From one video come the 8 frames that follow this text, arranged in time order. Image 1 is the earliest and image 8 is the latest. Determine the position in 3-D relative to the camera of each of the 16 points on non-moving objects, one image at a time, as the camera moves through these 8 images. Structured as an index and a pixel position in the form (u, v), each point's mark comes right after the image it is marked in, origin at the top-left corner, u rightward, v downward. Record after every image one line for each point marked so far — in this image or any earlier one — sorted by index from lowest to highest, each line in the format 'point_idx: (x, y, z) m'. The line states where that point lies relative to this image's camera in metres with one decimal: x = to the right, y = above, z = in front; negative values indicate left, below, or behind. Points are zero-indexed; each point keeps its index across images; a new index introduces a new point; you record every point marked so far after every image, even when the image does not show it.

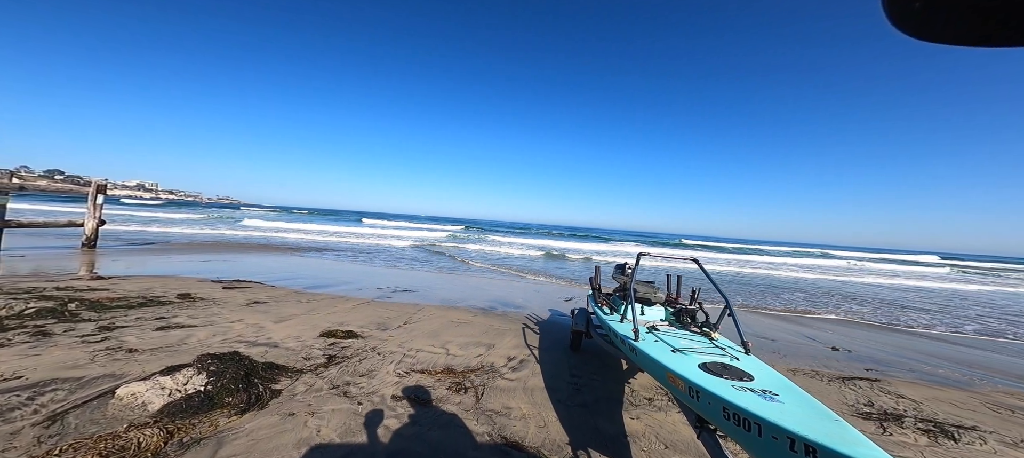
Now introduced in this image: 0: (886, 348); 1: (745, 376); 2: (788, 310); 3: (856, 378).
0: (+7.8, -2.4, +7.2) m
1: (+1.7, -1.1, +2.5) m
2: (+8.2, -2.4, +10.1) m
3: (+5.4, -2.3, +5.4) m
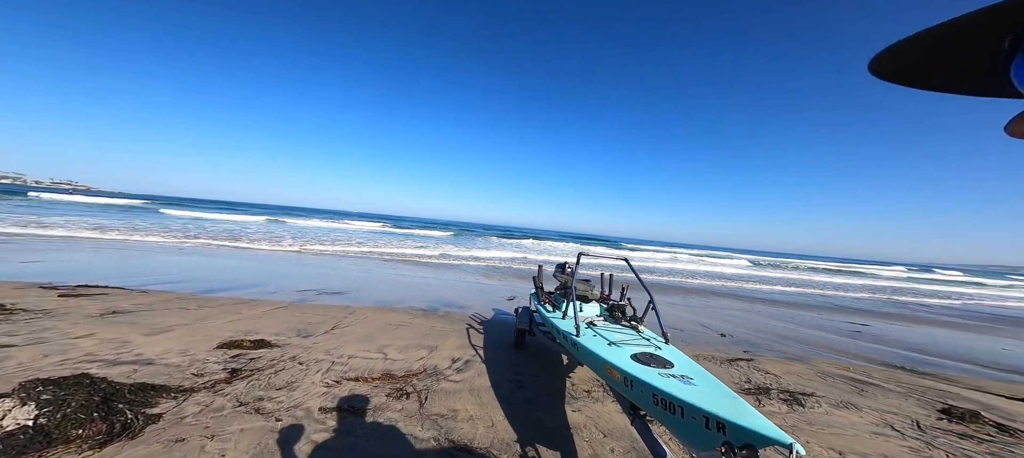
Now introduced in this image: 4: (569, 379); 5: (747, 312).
0: (+6.2, -2.6, +8.8) m
1: (+1.3, -1.1, +2.9) m
2: (+5.9, -2.5, +11.7) m
3: (+4.3, -2.4, +6.5) m
4: (+0.8, -1.8, +4.2) m
5: (+7.8, -2.7, +11.4) m
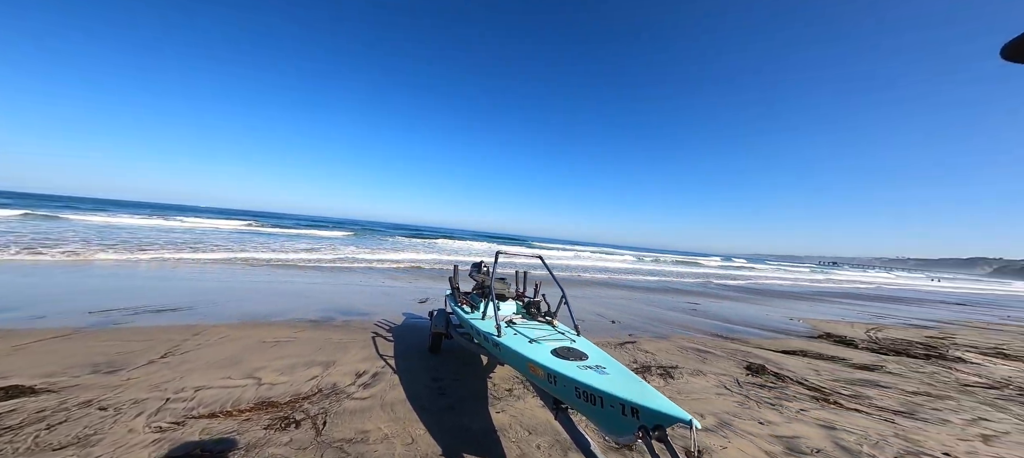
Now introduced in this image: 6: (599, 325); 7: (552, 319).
0: (+3.6, -2.6, +10.1) m
1: (+0.6, -1.1, +3.0) m
2: (+2.5, -2.5, +12.8) m
3: (+2.4, -2.4, +7.3) m
4: (-0.3, -1.8, +4.1) m
5: (+4.3, -2.7, +13.0) m
6: (+2.2, -2.4, +8.5) m
7: (+0.4, -0.9, +3.6) m
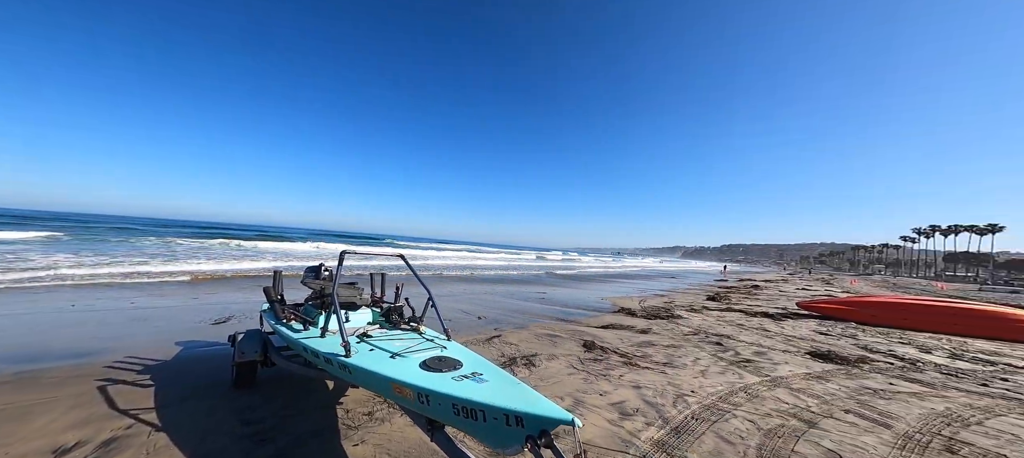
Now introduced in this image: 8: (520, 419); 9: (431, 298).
0: (-0.5, -2.4, +10.3) m
1: (-0.4, -1.0, +2.6) m
2: (-2.6, -2.4, +12.4) m
3: (-0.5, -2.3, +7.3) m
4: (-1.7, -1.7, +3.3) m
5: (-1.0, -2.6, +13.3) m
6: (-1.1, -2.3, +8.3) m
7: (-0.8, -0.9, +3.1) m
8: (+0.1, -1.1, +2.1) m
9: (-0.8, -0.7, +3.3) m
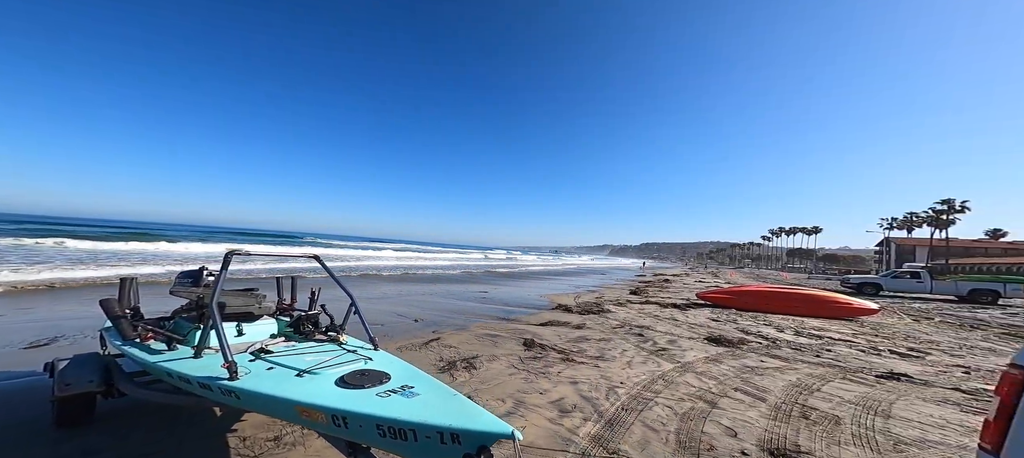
0: (-2.2, -2.4, +9.9) m
1: (-0.9, -1.0, +2.3) m
2: (-4.6, -2.3, +11.5) m
3: (-1.7, -2.2, +6.9) m
4: (-2.2, -1.7, +2.7) m
5: (-3.2, -2.5, +12.7) m
6: (-2.5, -2.2, +7.8) m
7: (-1.3, -0.8, +2.6) m
8: (-0.3, -1.1, +1.8) m
9: (-1.3, -0.6, +2.9) m
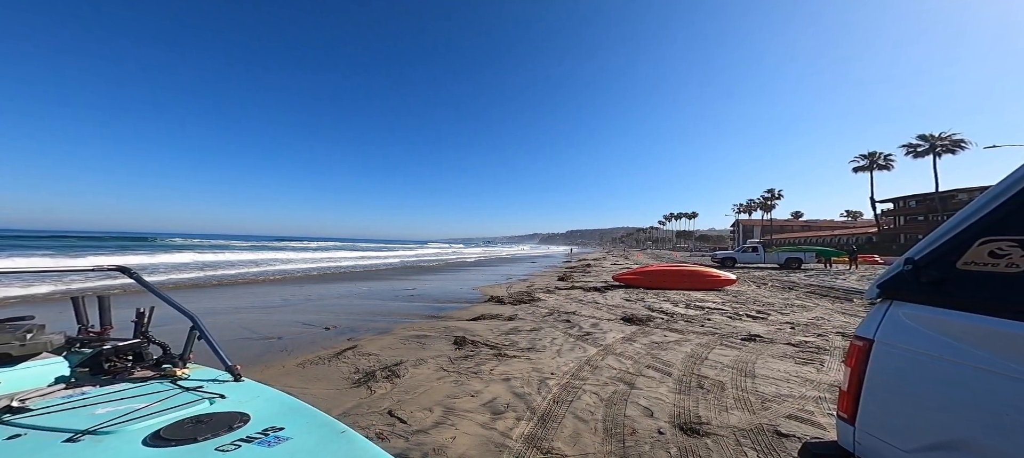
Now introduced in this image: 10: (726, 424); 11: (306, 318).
0: (-4.0, -2.2, +8.9) m
1: (-1.3, -0.9, +1.7) m
2: (-6.7, -2.2, +10.1) m
3: (-3.0, -2.1, +6.1) m
4: (-2.7, -1.6, +1.9) m
5: (-5.5, -2.3, +11.5) m
6: (-3.9, -2.1, +6.8) m
7: (-1.9, -0.8, +1.9) m
8: (-0.7, -1.0, +1.3) m
9: (-1.9, -0.6, +2.1) m
10: (+2.5, -2.3, +4.1) m
11: (-4.8, -2.1, +8.2) m
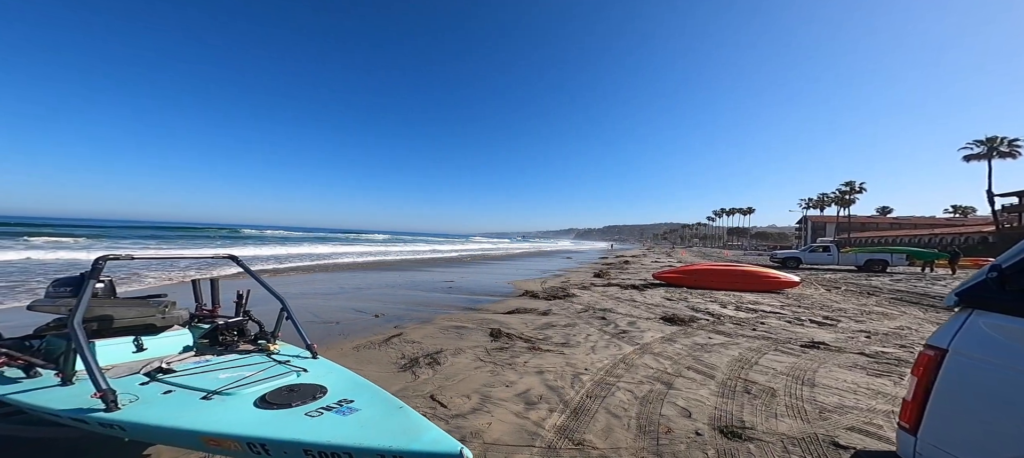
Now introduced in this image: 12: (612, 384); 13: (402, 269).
0: (-3.1, -2.1, +9.5) m
1: (-1.1, -1.0, +2.0) m
2: (-5.6, -2.0, +11.0) m
3: (-2.3, -2.1, +6.6) m
4: (-2.5, -1.6, +2.4) m
5: (-4.3, -2.1, +12.3) m
6: (-3.2, -2.0, +7.4) m
7: (-1.7, -0.8, +2.3) m
8: (-0.5, -1.1, +1.6) m
9: (-1.7, -0.6, +2.5) m
10: (+2.9, -2.4, +4.0) m
11: (-4.0, -2.0, +8.9) m
12: (+1.5, -2.4, +5.3) m
13: (-5.6, -2.2, +18.9) m
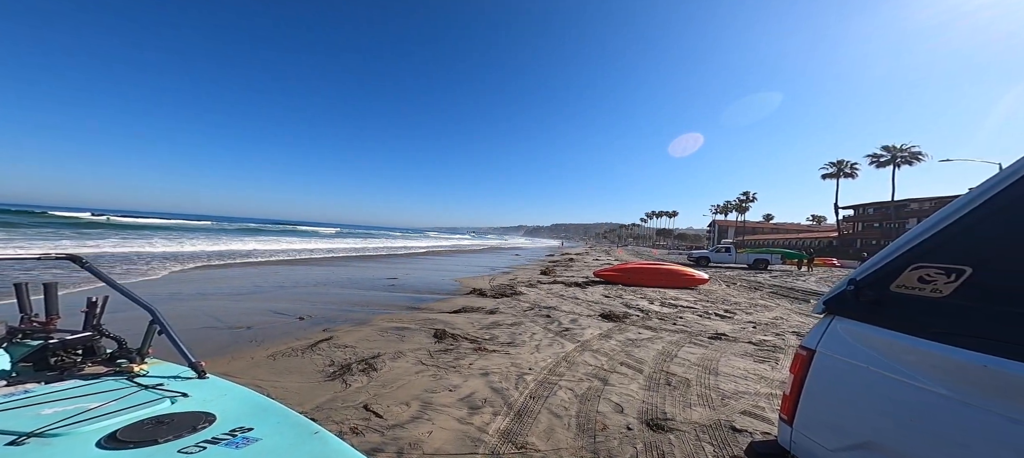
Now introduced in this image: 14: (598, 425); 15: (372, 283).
0: (-4.5, -1.9, +8.7) m
1: (-1.4, -0.9, +1.6) m
2: (-7.2, -1.7, +9.8) m
3: (-3.3, -1.9, +5.9) m
4: (-2.8, -1.5, +1.7) m
5: (-6.1, -1.9, +11.3) m
6: (-4.3, -1.8, +6.6) m
7: (-2.0, -0.7, +1.8) m
8: (-0.8, -1.0, +1.3) m
9: (-2.0, -0.5, +2.0) m
10: (+2.3, -2.4, +4.2) m
11: (-5.3, -1.8, +8.0) m
12: (+0.7, -2.3, +5.2) m
13: (-8.4, -1.9, +17.6) m
14: (+1.1, -2.4, +4.1) m
15: (-5.0, -2.0, +12.7) m
